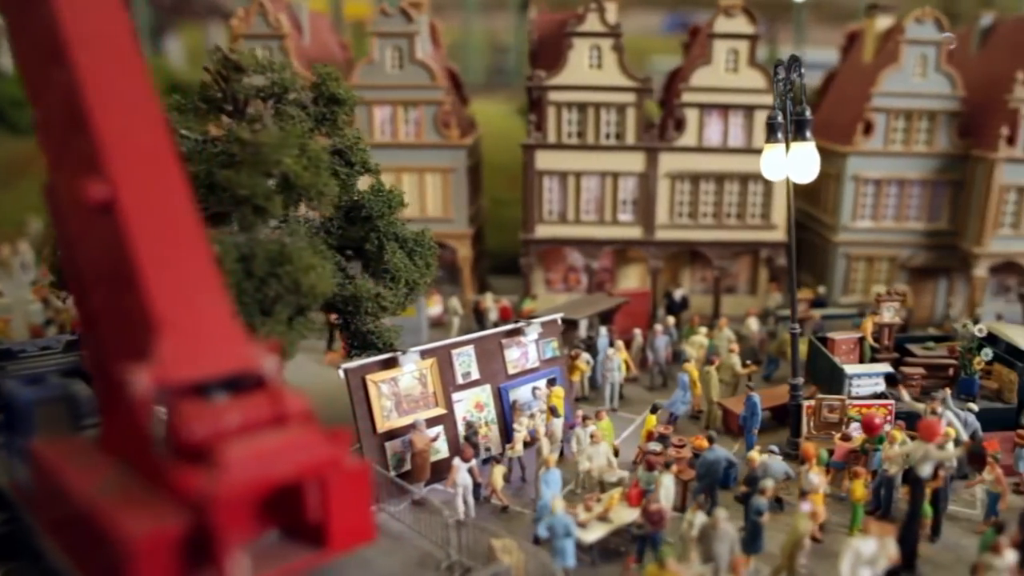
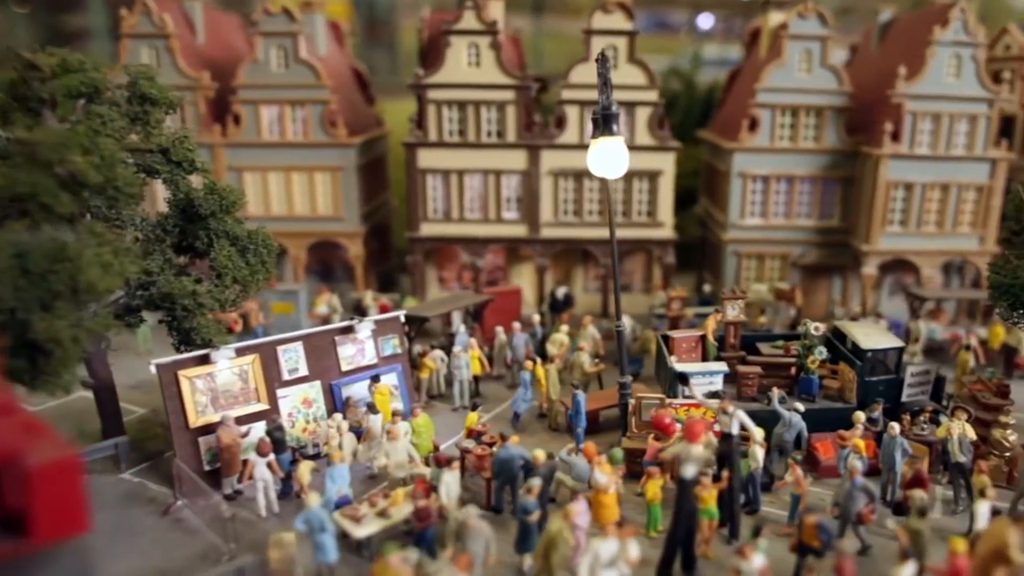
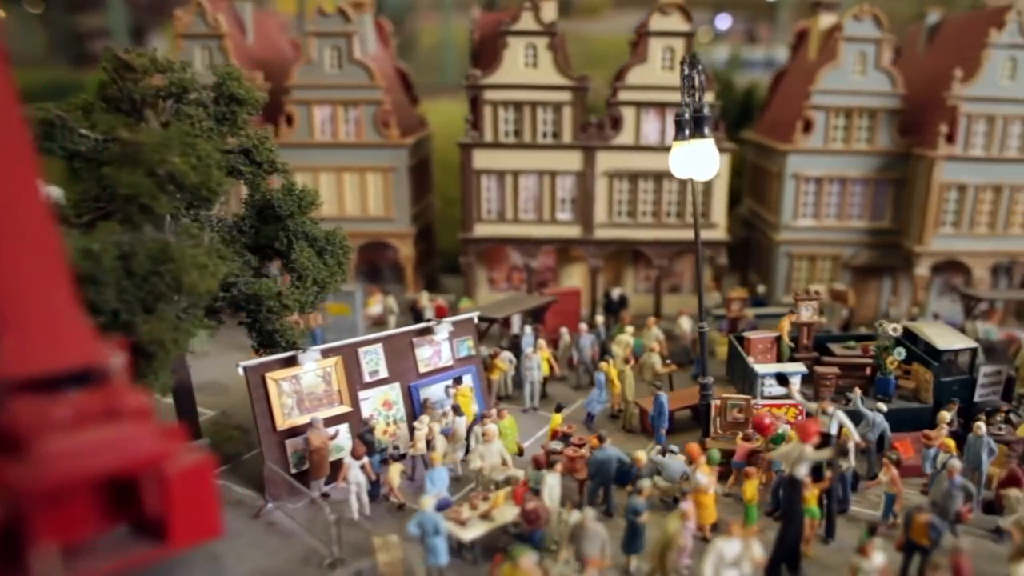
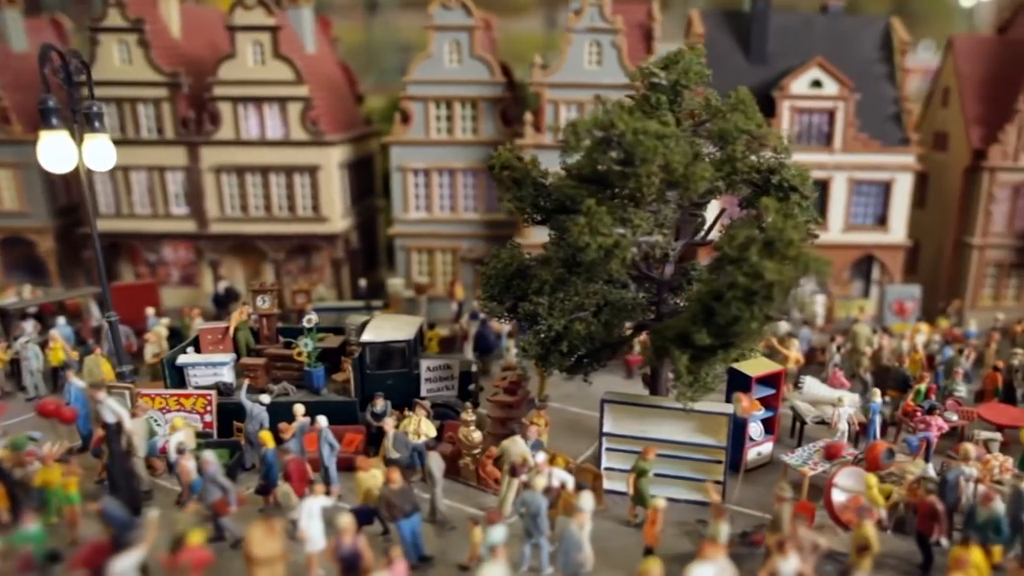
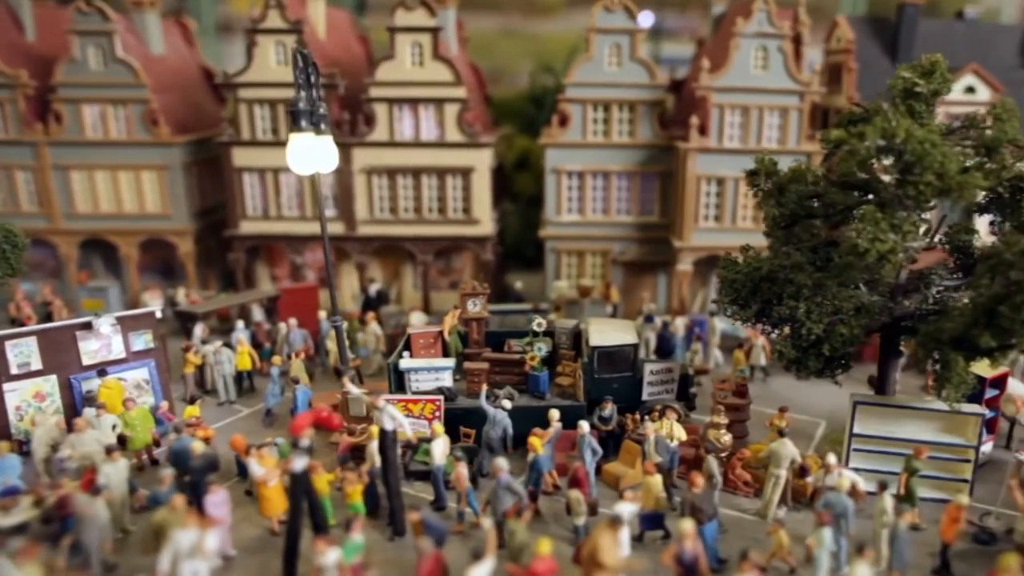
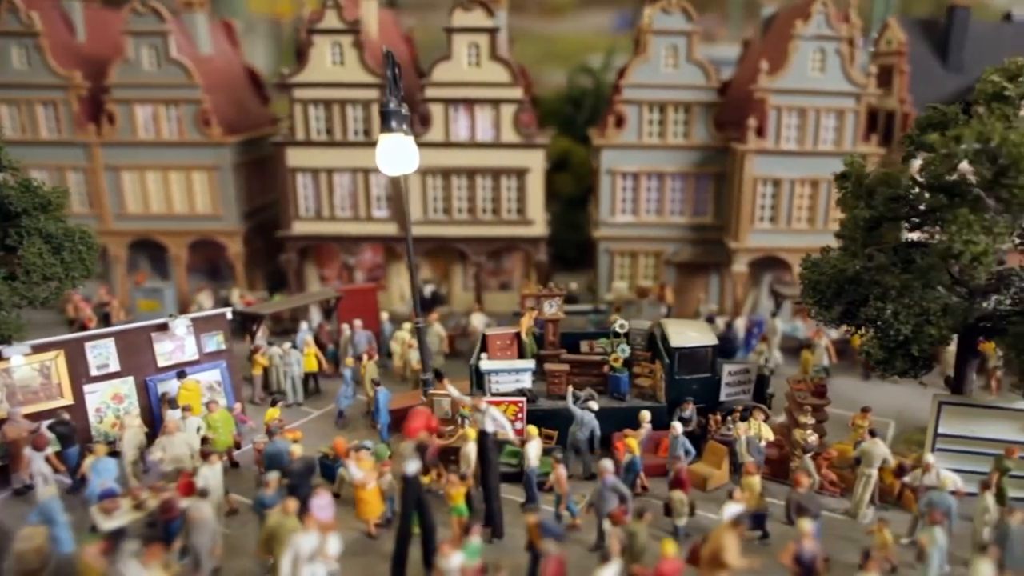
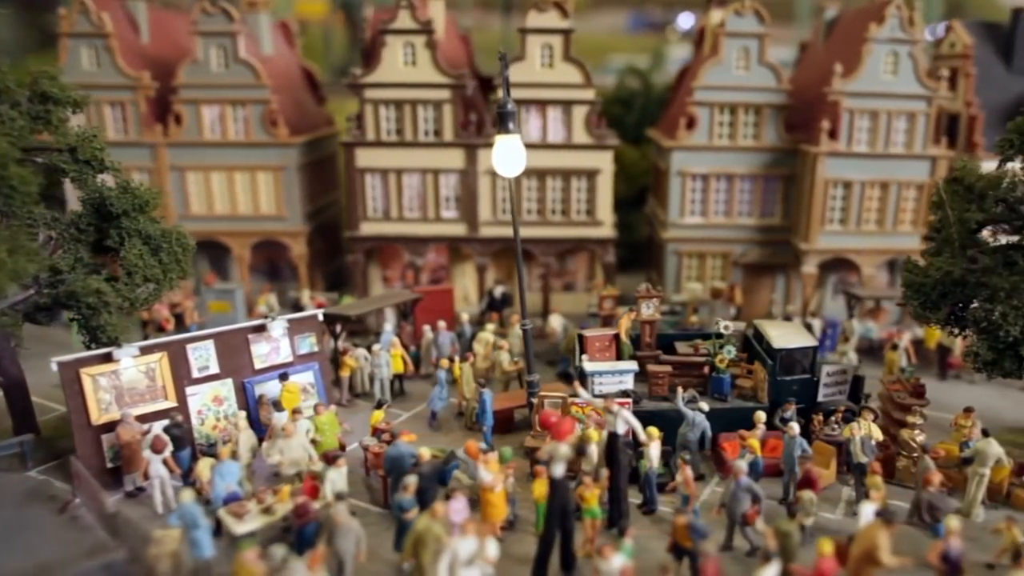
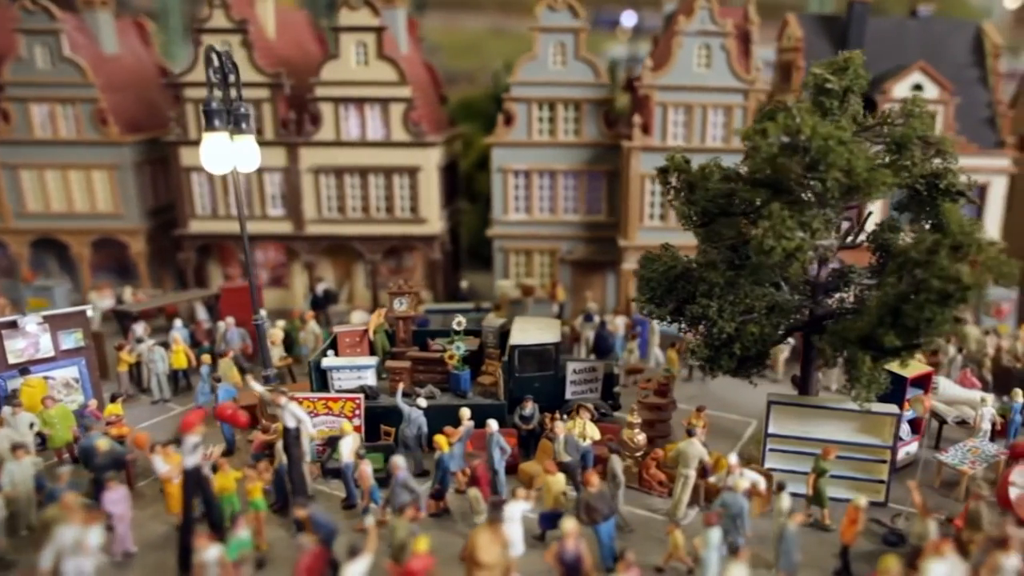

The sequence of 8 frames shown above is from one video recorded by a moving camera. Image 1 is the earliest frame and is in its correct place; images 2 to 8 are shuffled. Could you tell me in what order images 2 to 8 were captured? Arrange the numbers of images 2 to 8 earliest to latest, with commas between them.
3, 2, 7, 6, 5, 8, 4
